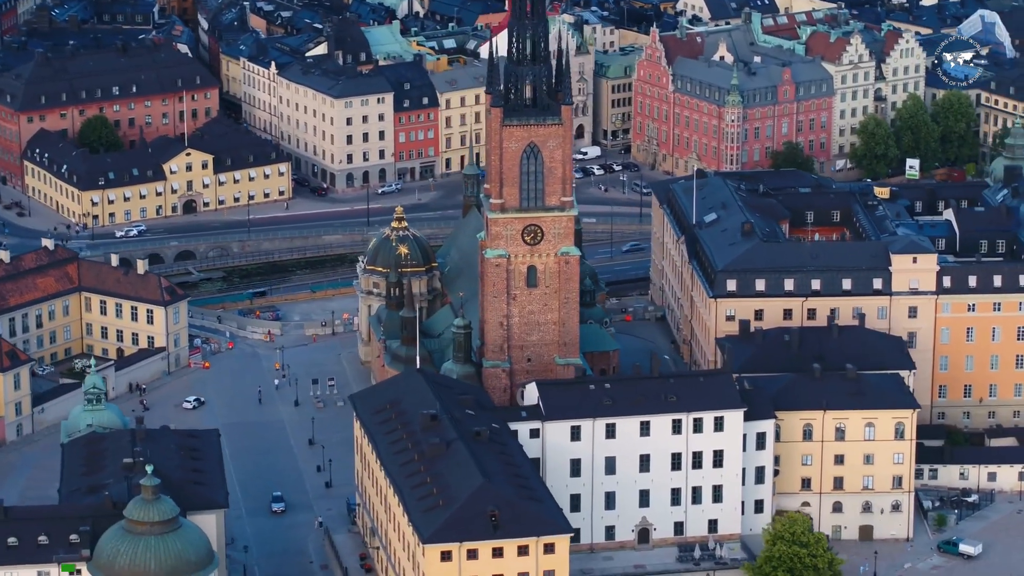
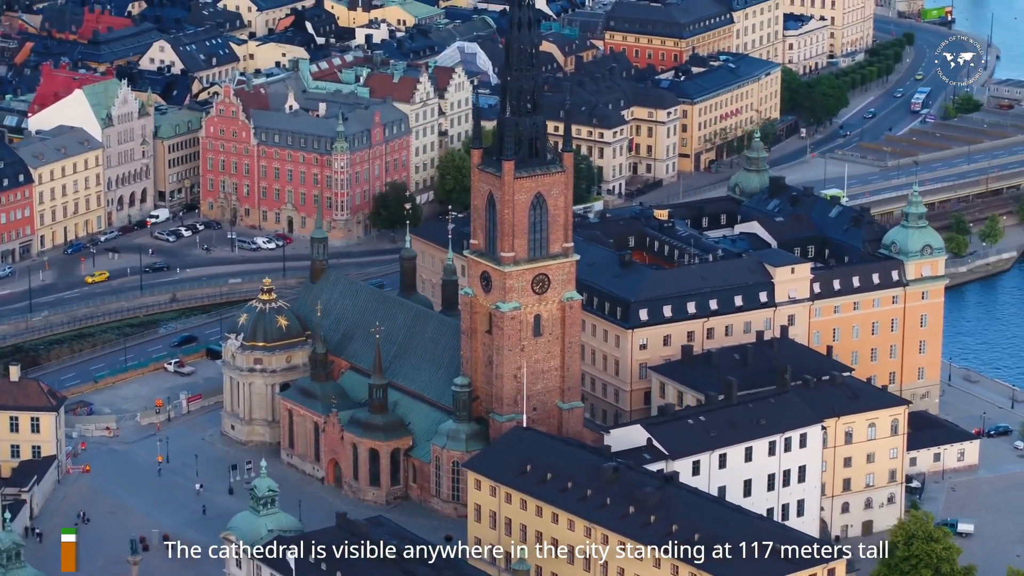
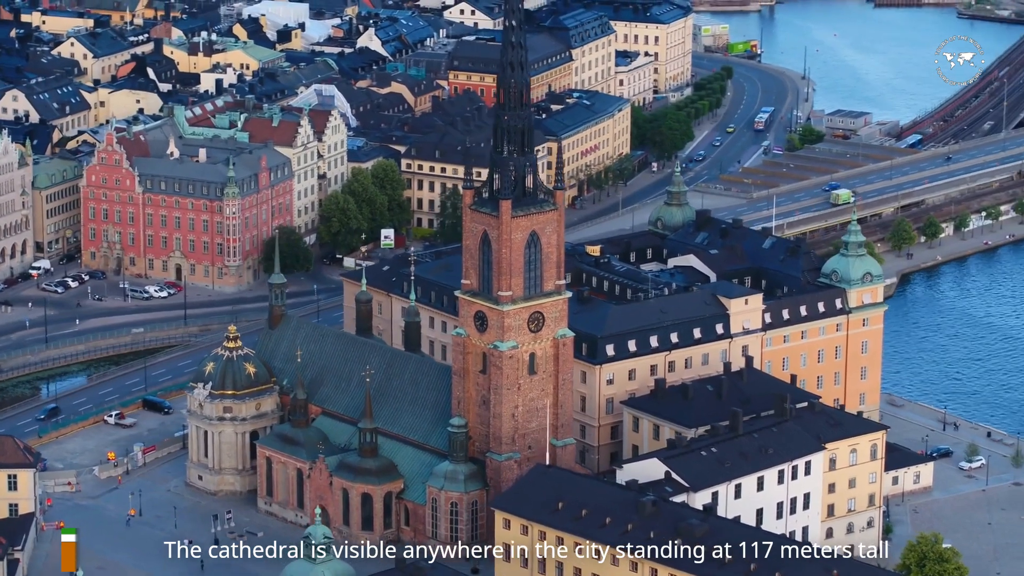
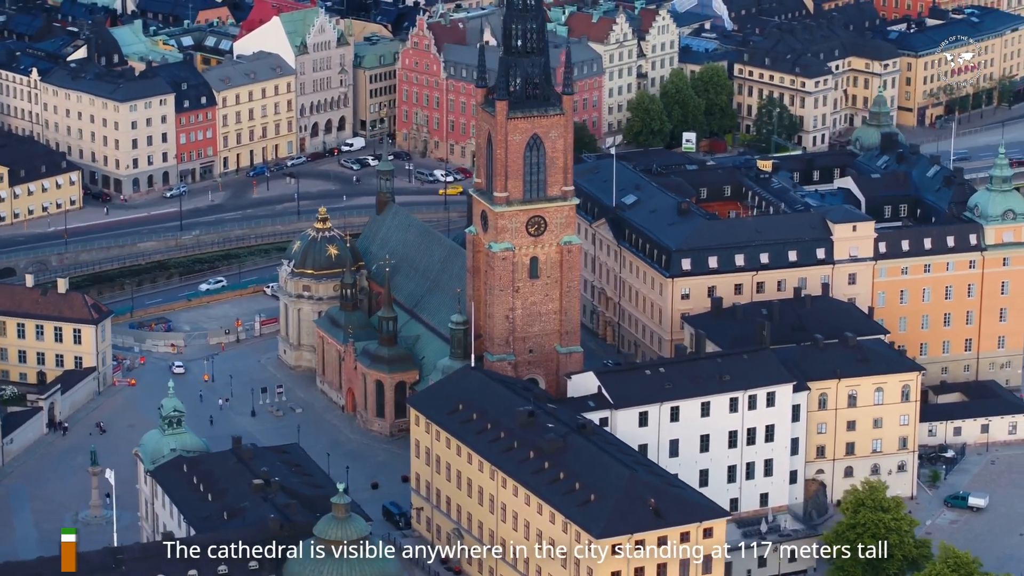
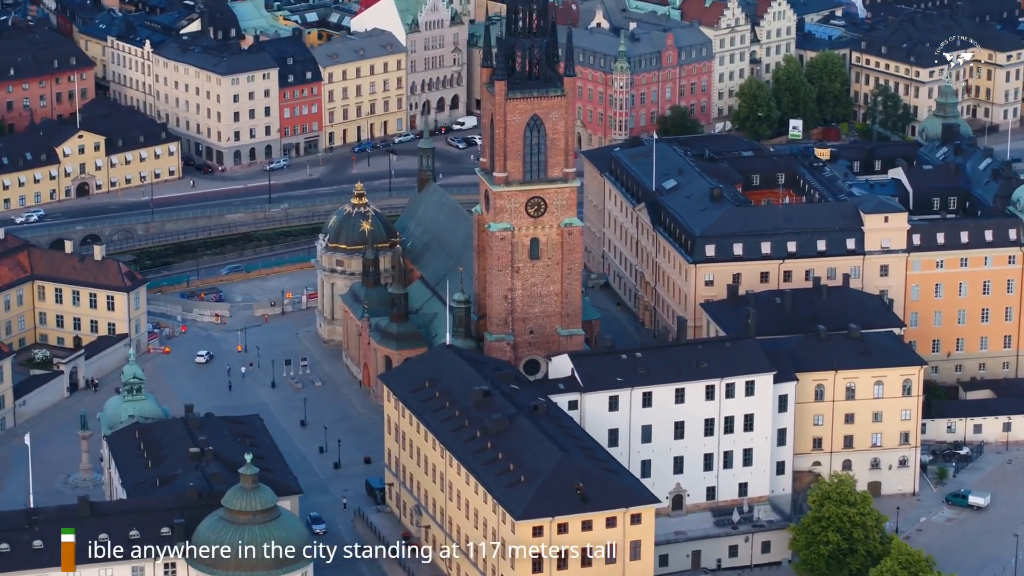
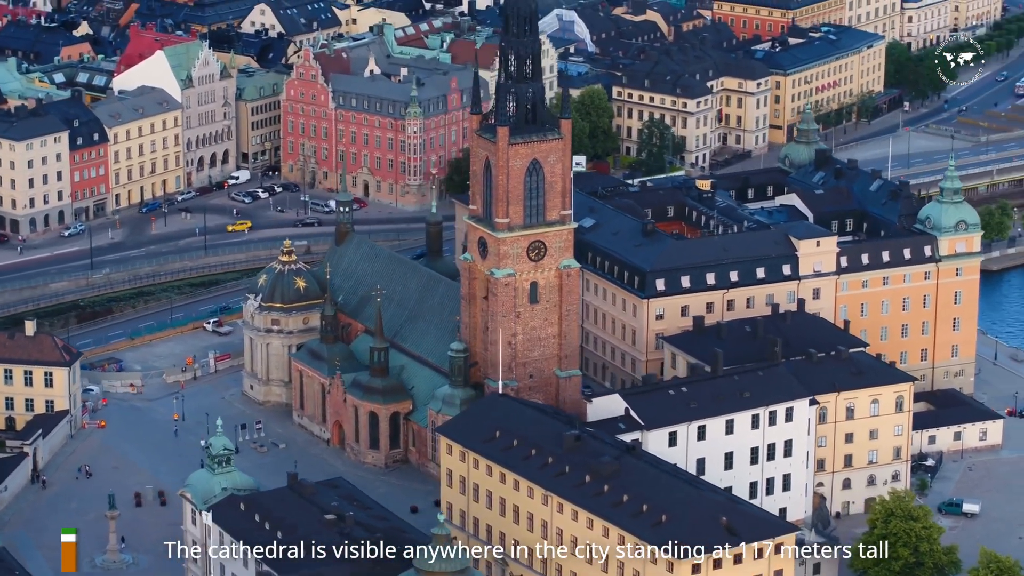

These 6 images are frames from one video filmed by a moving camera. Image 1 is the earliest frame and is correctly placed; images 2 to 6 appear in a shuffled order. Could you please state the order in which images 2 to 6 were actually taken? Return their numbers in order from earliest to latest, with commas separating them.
5, 4, 6, 2, 3
